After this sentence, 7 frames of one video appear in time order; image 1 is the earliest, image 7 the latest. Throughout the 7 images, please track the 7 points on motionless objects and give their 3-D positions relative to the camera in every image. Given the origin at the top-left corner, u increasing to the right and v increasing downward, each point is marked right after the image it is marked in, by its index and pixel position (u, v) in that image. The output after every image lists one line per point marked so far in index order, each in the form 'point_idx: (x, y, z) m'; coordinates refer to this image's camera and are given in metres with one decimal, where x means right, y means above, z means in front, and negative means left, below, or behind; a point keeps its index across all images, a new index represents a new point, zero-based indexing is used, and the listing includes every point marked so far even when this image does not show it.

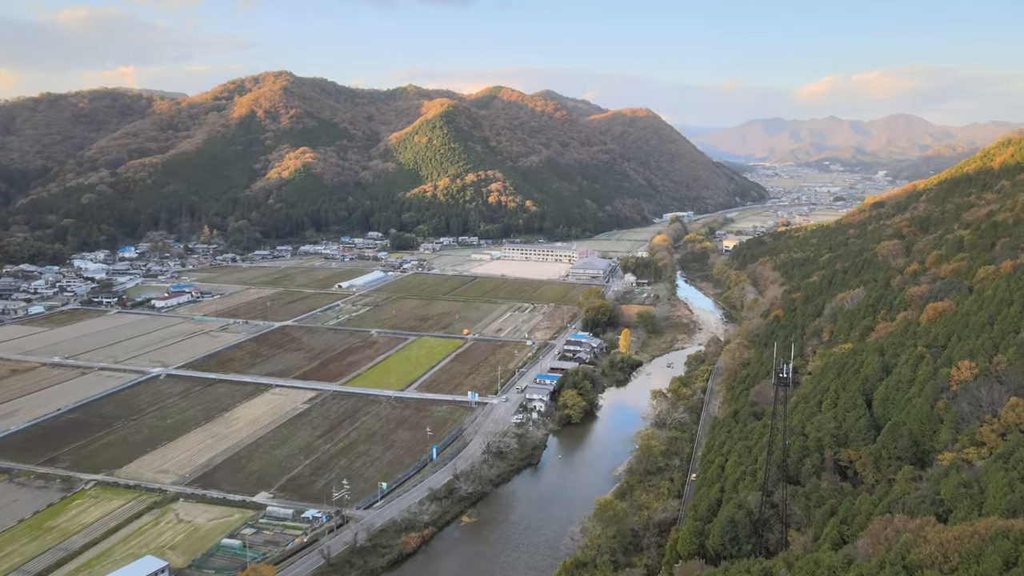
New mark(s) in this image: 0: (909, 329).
0: (+10.0, -1.0, +18.2) m
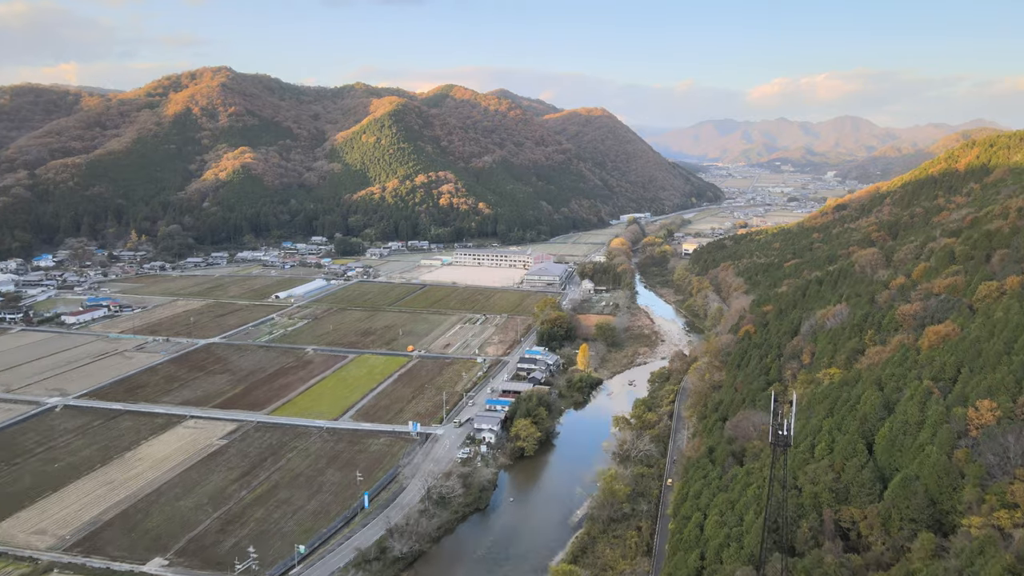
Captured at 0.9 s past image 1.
0: (+8.6, -1.5, +15.9) m
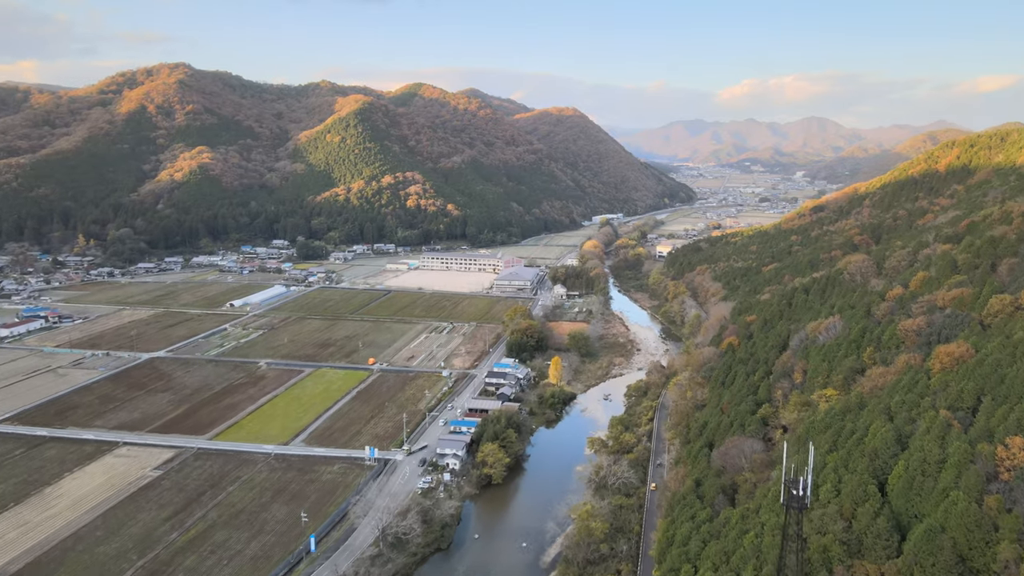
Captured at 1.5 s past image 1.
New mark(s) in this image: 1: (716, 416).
0: (+7.9, -1.8, +14.2) m
1: (+5.4, -3.4, +19.3) m
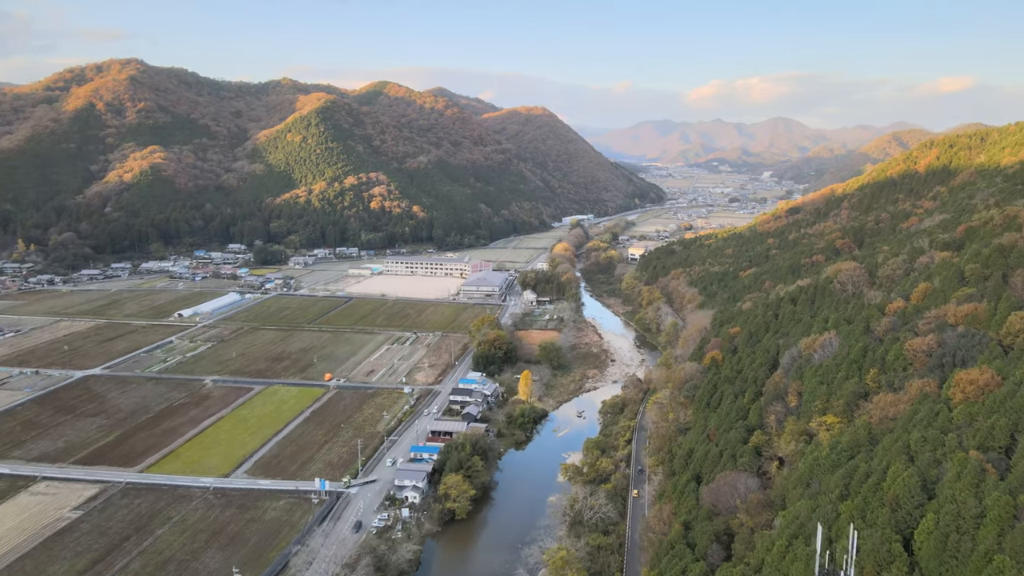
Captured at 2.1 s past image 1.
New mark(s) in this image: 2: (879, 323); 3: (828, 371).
0: (+7.3, -2.1, +12.4) m
1: (+4.6, -3.8, +17.4) m
2: (+8.5, -0.8, +16.9) m
3: (+7.2, -1.9, +16.5) m
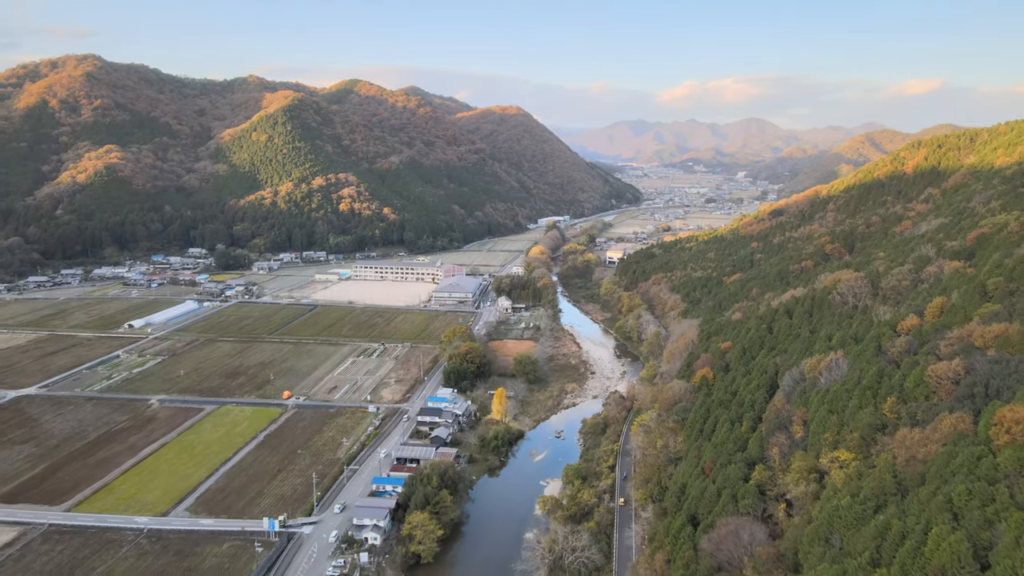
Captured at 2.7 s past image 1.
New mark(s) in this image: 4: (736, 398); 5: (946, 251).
0: (+6.8, -2.5, +10.7) m
1: (+4.0, -4.1, +15.5) m
2: (+7.9, -1.2, +15.1) m
3: (+6.6, -2.2, +14.7) m
4: (+5.5, -2.7, +17.9) m
5: (+11.6, +1.0, +19.5) m
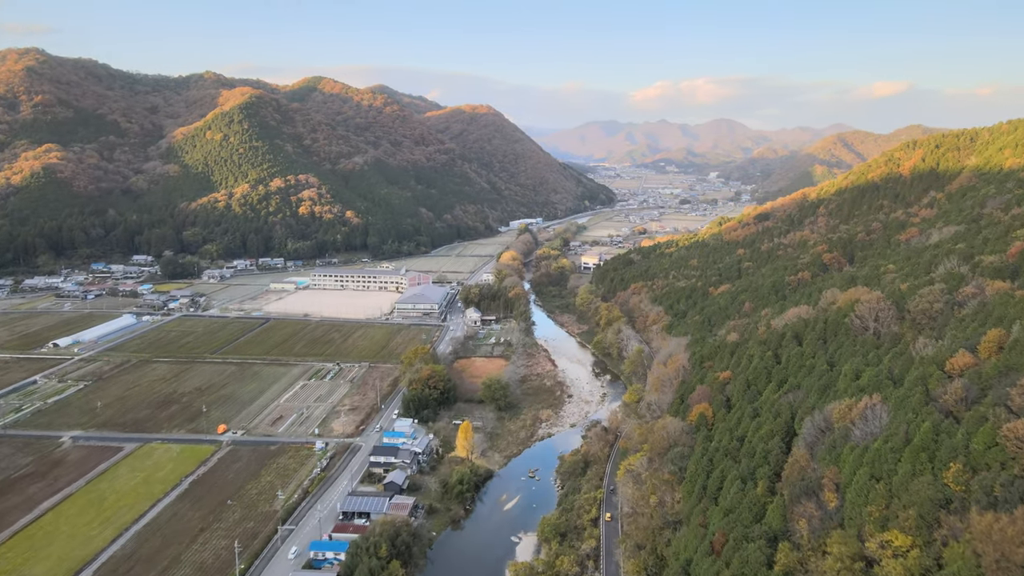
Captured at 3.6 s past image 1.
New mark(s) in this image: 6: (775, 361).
0: (+6.3, -3.0, +7.7) m
1: (+3.3, -4.7, +12.5) m
2: (+7.3, -1.7, +12.2) m
3: (+6.0, -2.8, +11.8) m
4: (+4.8, -3.2, +14.9) m
5: (+10.8, +0.5, +16.7) m
6: (+6.6, -1.8, +18.1) m
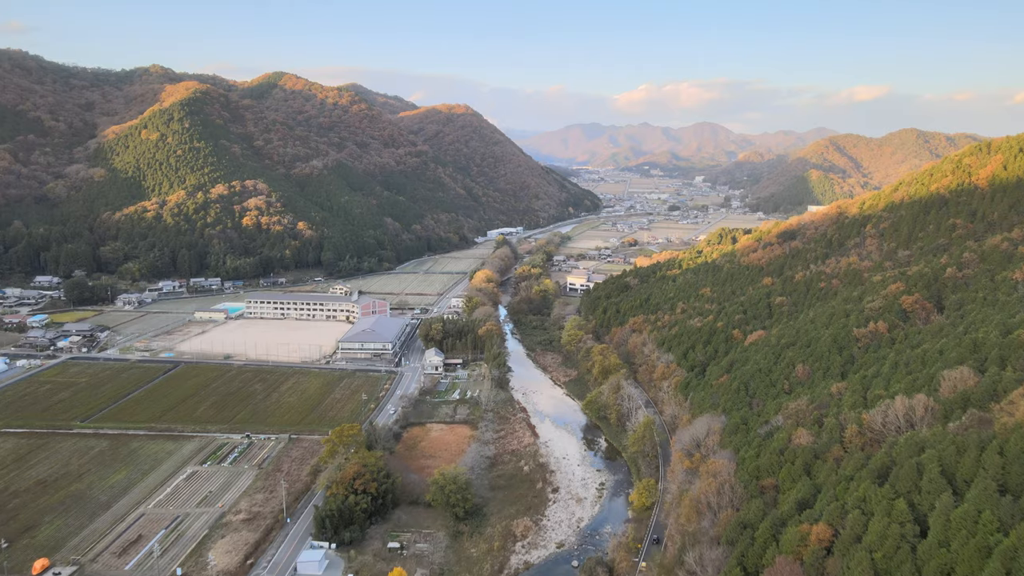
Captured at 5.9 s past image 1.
0: (+5.8, -4.5, +0.1) m
1: (+2.7, -6.2, +4.8) m
2: (+6.6, -3.2, +4.6) m
3: (+5.4, -4.3, +4.1) m
4: (+4.1, -4.8, +7.2) m
5: (+10.1, -1.0, +9.2) m
6: (+5.8, -3.3, +10.5) m
